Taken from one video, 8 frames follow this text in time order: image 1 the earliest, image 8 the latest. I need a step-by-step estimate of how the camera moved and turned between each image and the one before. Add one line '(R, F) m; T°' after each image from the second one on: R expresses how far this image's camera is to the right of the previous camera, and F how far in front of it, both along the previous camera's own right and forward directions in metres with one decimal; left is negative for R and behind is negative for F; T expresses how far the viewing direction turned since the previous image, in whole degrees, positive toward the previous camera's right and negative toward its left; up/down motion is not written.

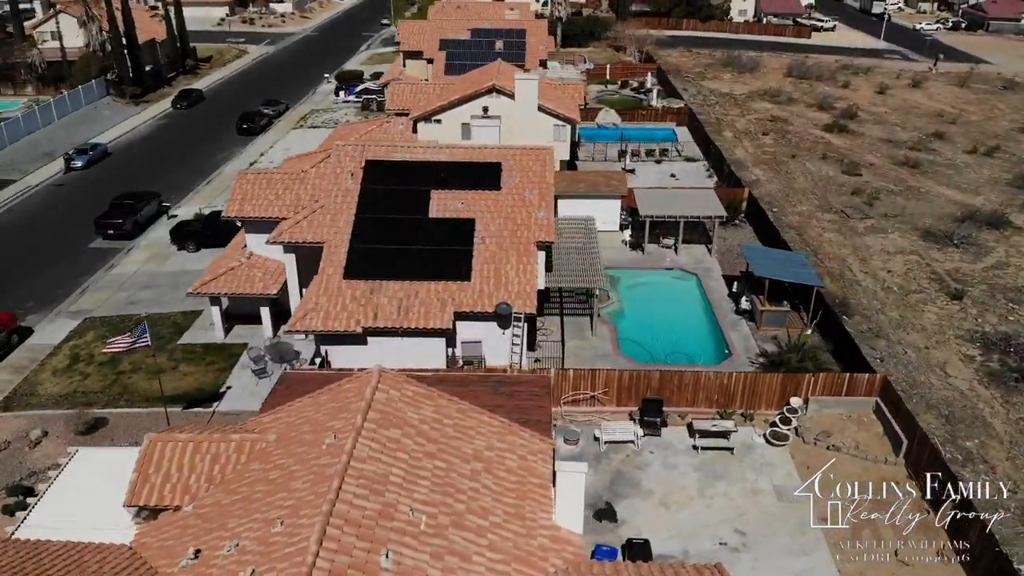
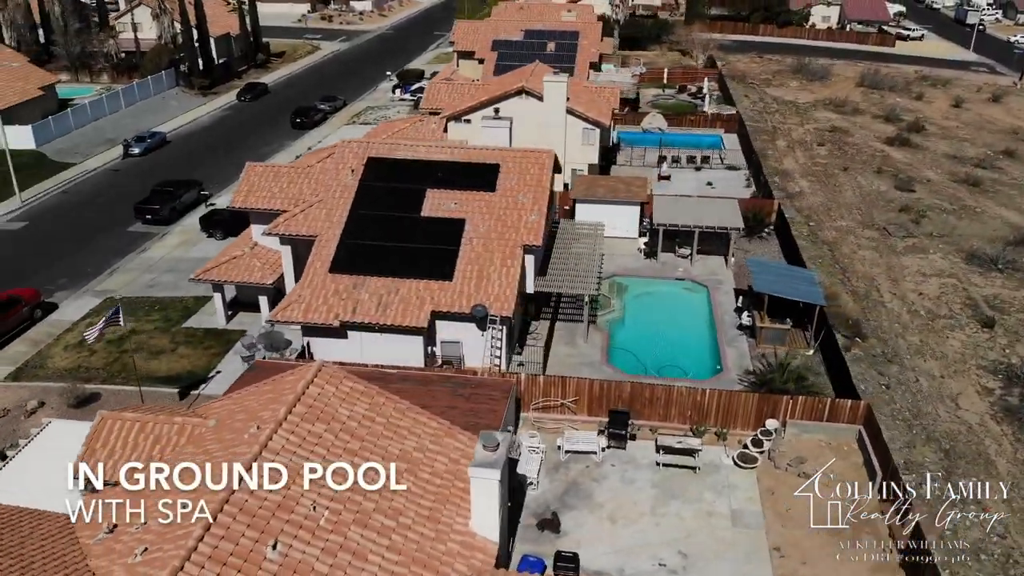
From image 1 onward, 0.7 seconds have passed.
(+3.7, +0.4) m; -6°
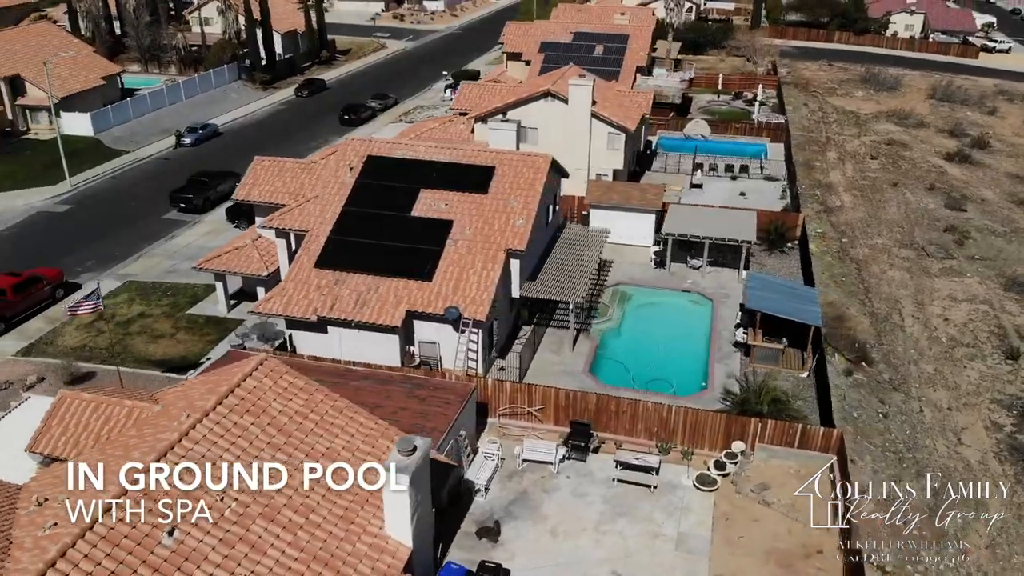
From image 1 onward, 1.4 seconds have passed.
(+3.6, +0.4) m; -6°
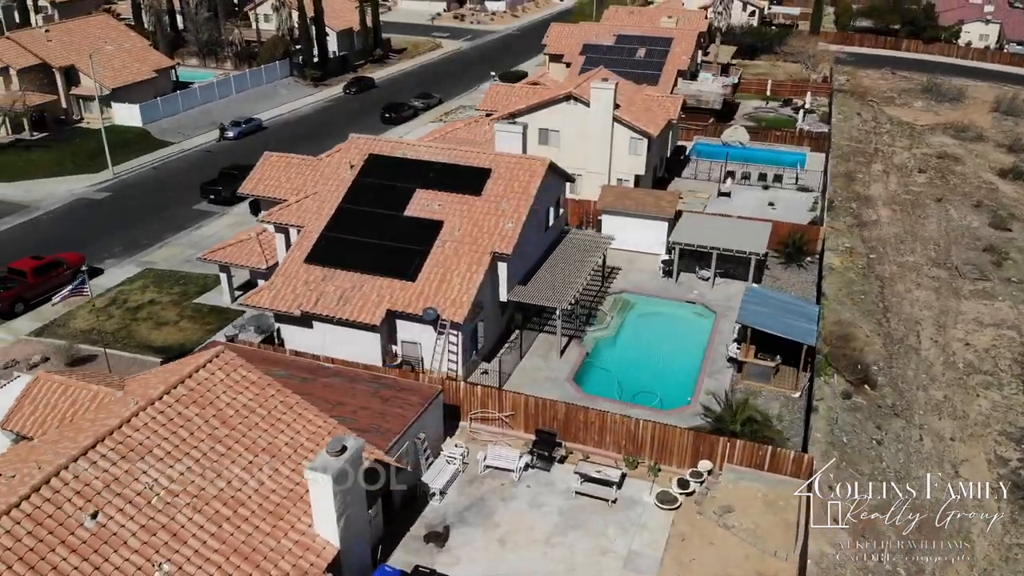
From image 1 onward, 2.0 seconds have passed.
(+3.0, +0.4) m; -5°
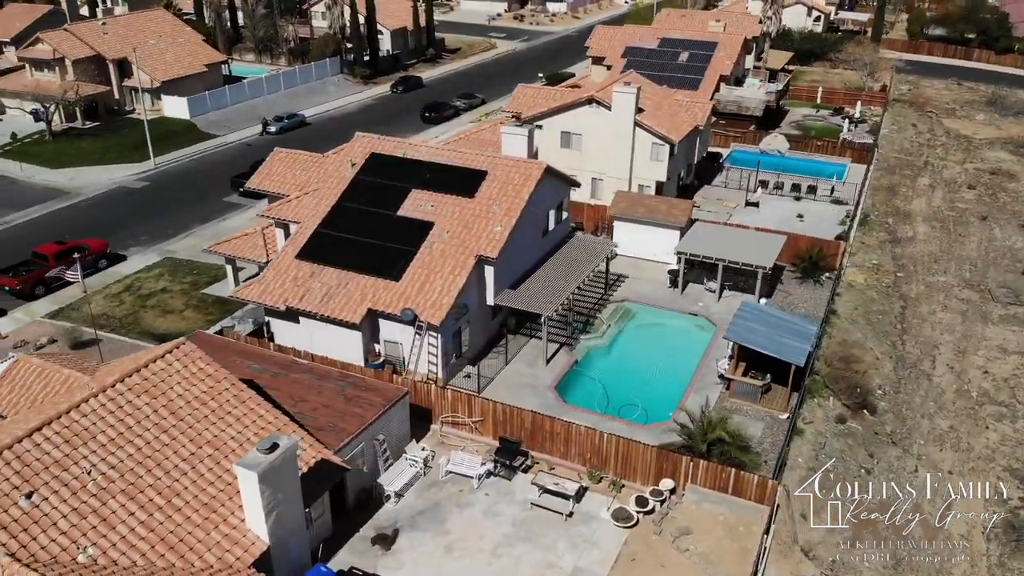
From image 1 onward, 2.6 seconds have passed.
(+3.0, +0.5) m; -5°
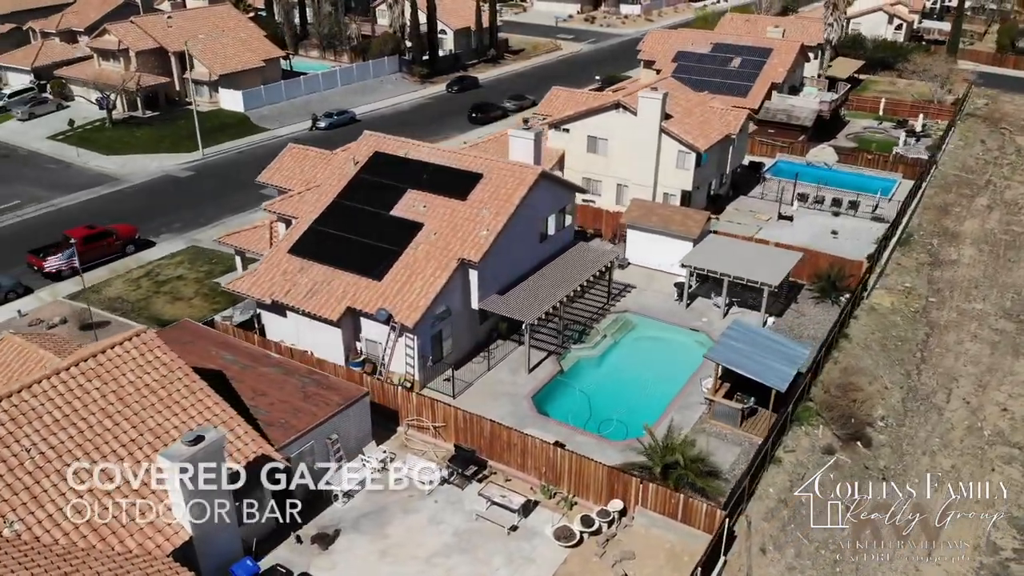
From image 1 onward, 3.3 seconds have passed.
(+3.5, +0.6) m; -6°
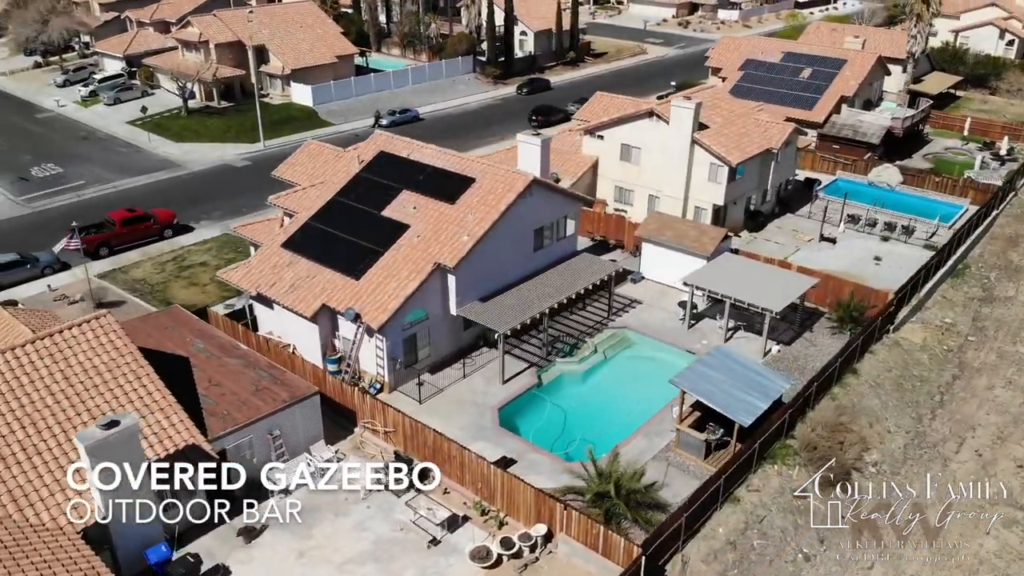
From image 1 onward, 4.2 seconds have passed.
(+4.5, +0.9) m; -8°
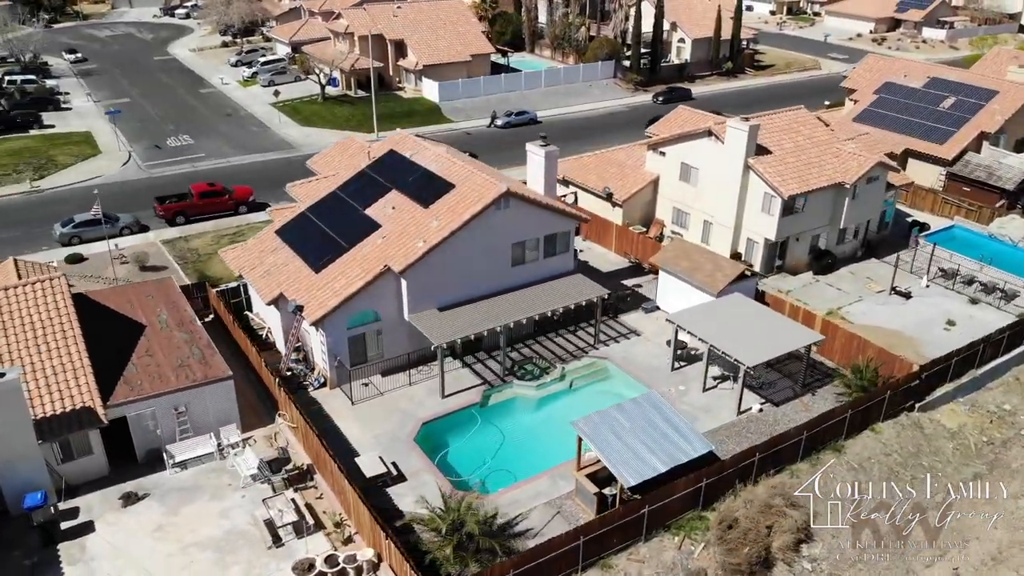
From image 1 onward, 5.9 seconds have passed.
(+8.4, +2.3) m; -14°
